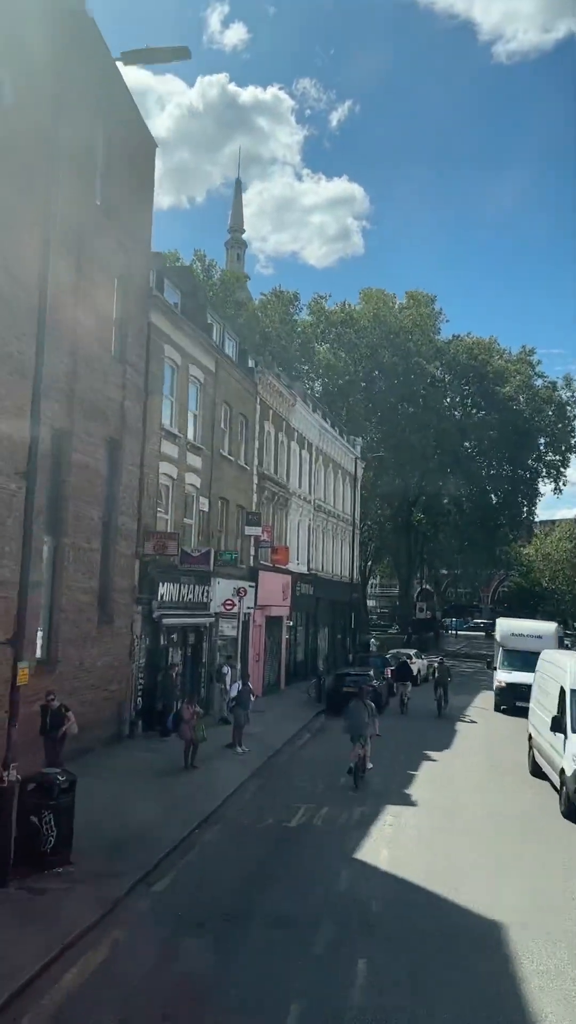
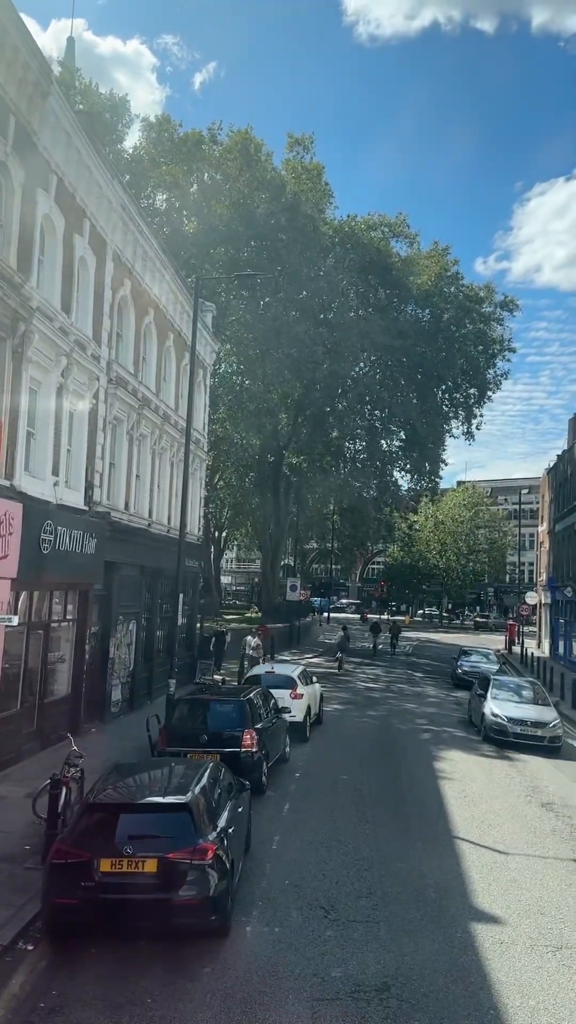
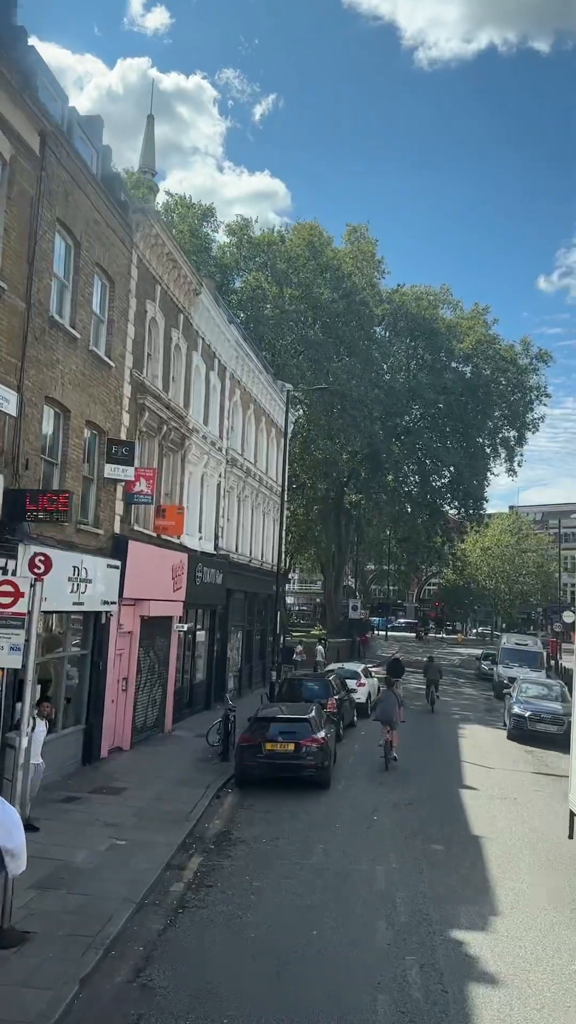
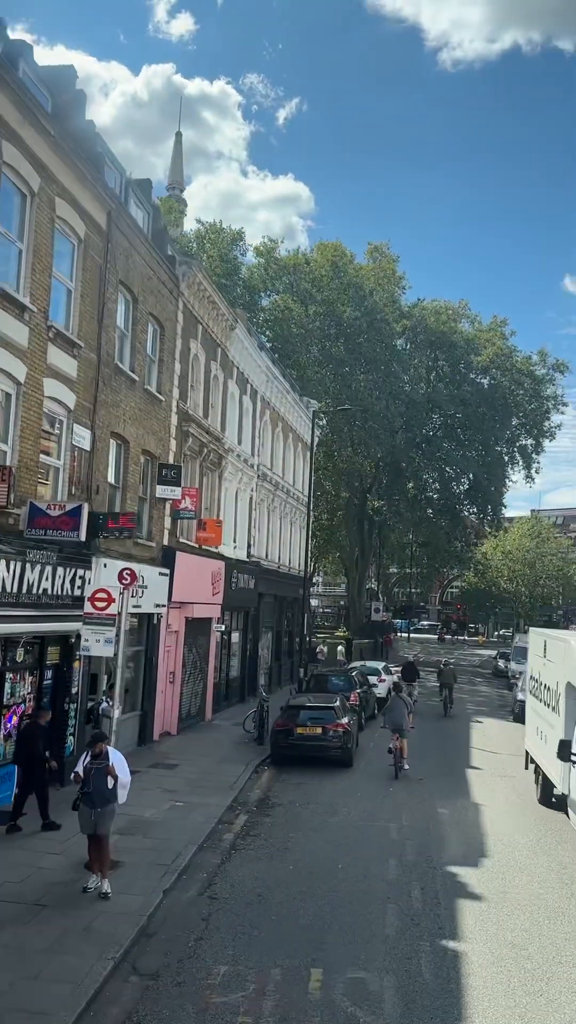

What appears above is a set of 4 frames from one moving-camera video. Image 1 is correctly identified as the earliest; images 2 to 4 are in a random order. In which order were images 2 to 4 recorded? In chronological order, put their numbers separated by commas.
4, 3, 2
